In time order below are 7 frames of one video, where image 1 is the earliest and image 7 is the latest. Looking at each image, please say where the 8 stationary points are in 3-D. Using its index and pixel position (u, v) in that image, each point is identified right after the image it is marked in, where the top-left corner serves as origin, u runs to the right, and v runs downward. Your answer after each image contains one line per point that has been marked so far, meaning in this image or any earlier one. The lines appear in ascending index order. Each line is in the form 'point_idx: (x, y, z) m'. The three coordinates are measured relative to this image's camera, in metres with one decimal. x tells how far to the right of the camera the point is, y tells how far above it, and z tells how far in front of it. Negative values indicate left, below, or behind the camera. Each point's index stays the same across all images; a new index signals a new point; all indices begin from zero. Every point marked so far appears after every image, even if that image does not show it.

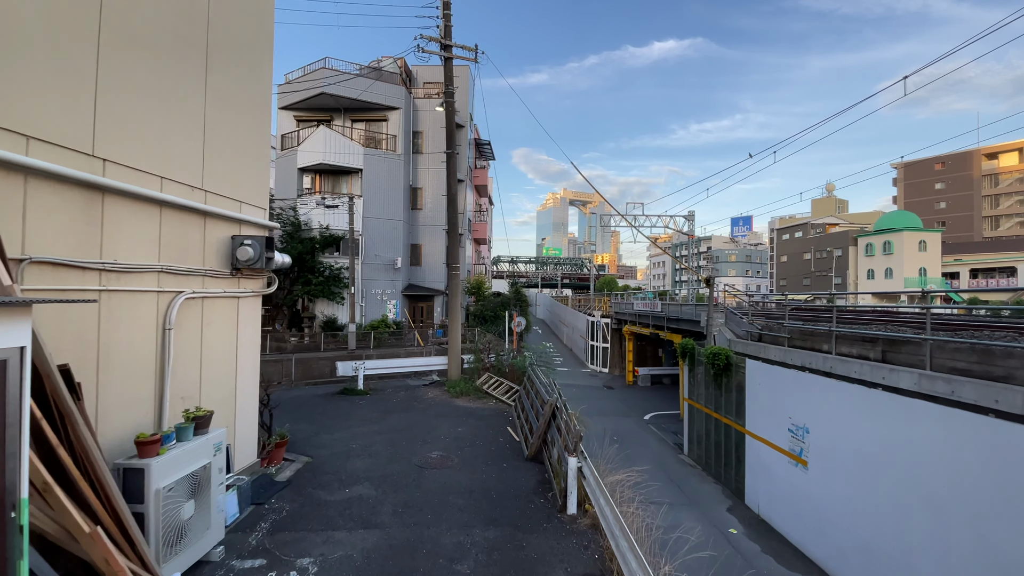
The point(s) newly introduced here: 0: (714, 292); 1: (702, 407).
0: (+4.8, -0.1, +11.1) m
1: (+4.5, -2.8, +11.1) m
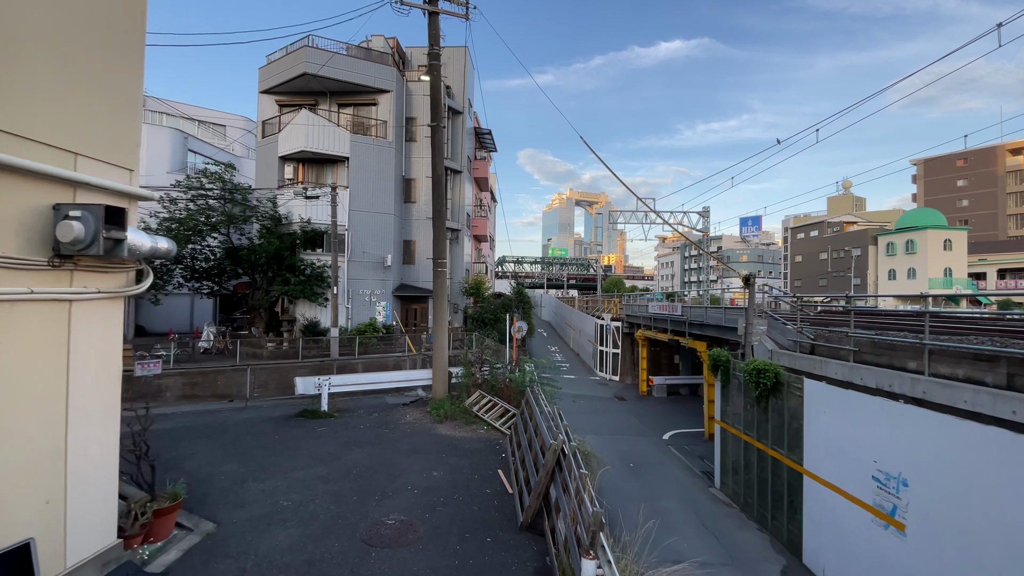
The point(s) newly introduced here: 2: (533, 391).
0: (+4.7, -0.1, +9.1) m
1: (+4.5, -2.8, +9.2) m
2: (+0.3, -1.7, +7.8) m
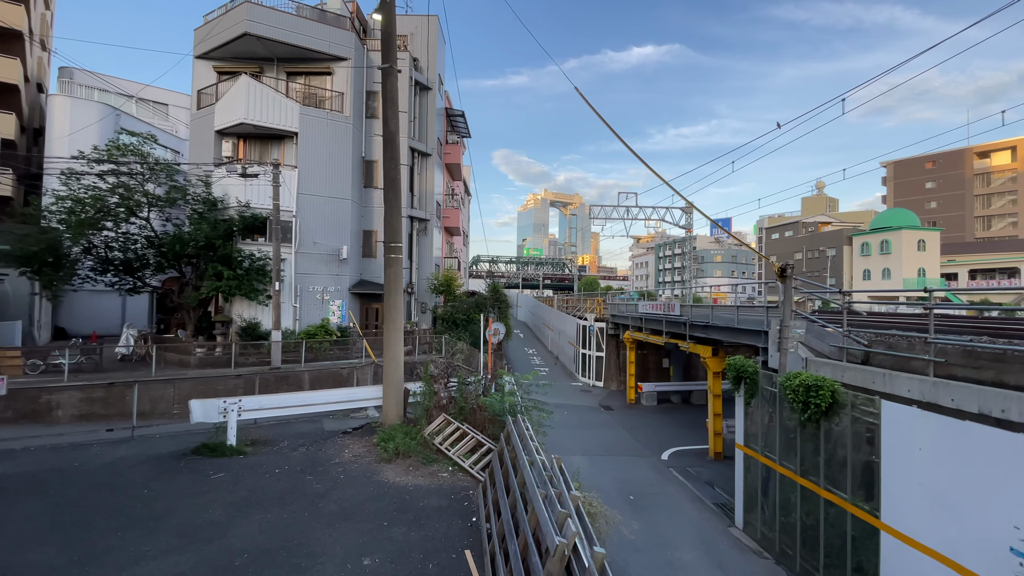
0: (+4.3, 0.0, +7.3) m
1: (+4.1, -2.7, +7.3) m
2: (0.0, -1.6, +5.7) m
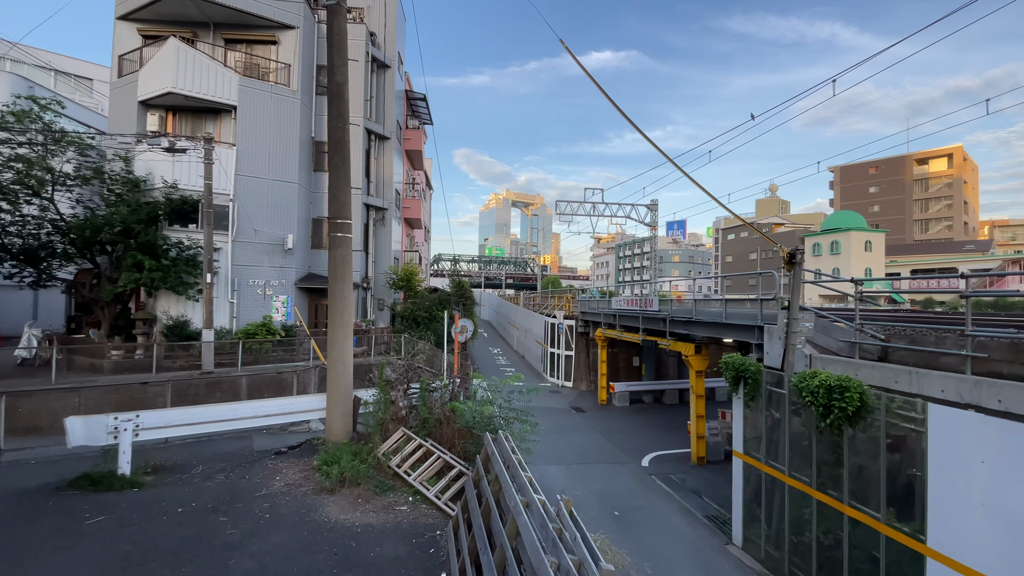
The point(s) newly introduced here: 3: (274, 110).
0: (+4.0, +0.1, +6.4) m
1: (+3.7, -2.5, +6.5) m
2: (-0.2, -1.4, +4.5) m
3: (-7.4, +5.5, +14.7) m
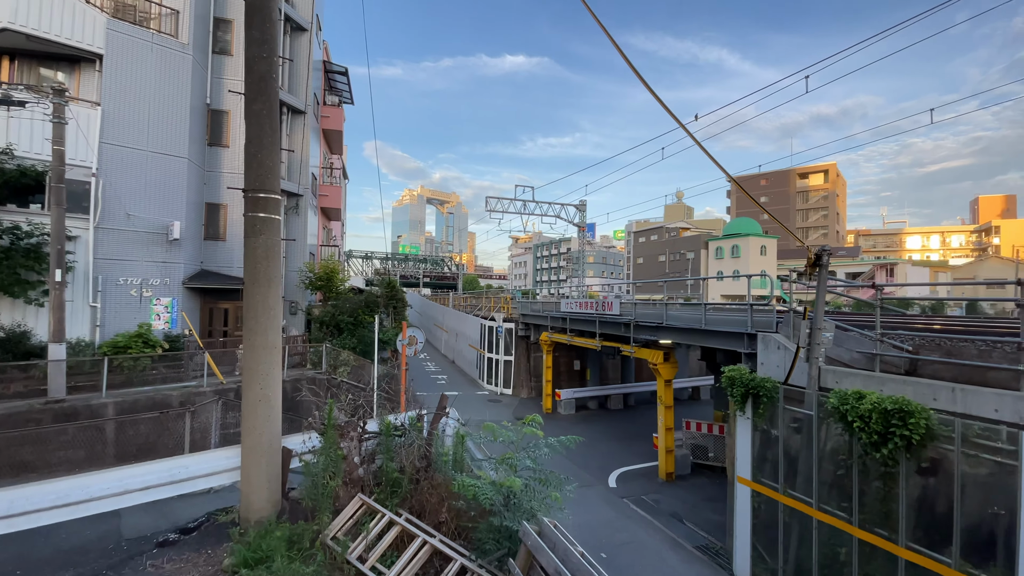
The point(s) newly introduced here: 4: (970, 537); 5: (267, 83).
0: (+3.8, +0.1, +5.7) m
1: (+3.5, -2.6, +5.7) m
2: (+0.1, -1.5, +3.1) m
3: (-8.8, +5.5, +11.7) m
4: (+4.1, -2.2, +4.2) m
5: (-2.2, +1.8, +4.2) m
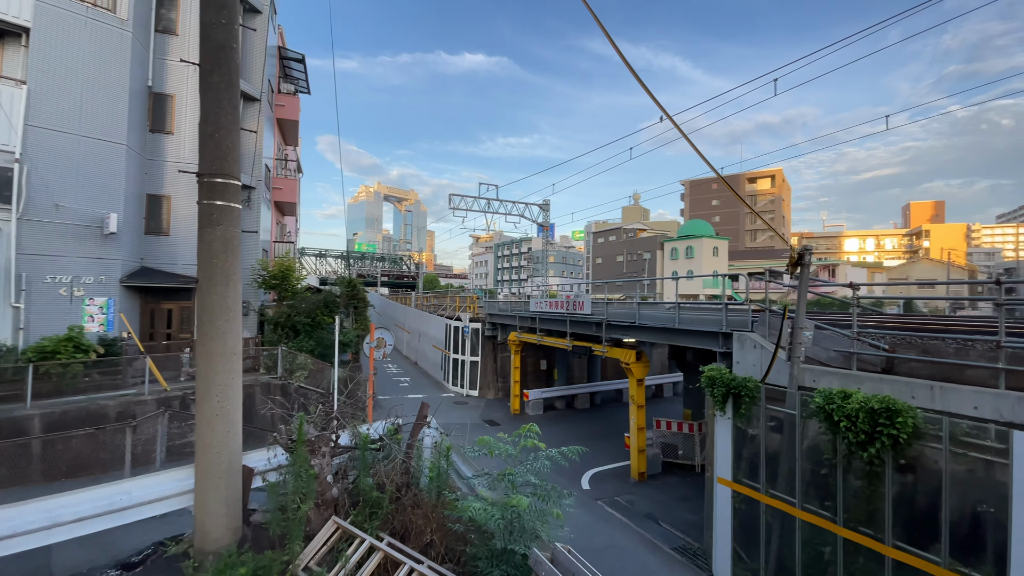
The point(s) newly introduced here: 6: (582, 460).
0: (+3.6, +0.1, +5.7) m
1: (+3.3, -2.6, +5.6) m
2: (+0.1, -1.4, +2.8) m
3: (-9.5, +5.5, +10.6) m
4: (+4.0, -2.2, +4.2) m
5: (-2.2, +1.8, +3.7) m
6: (+1.7, -4.1, +11.2) m
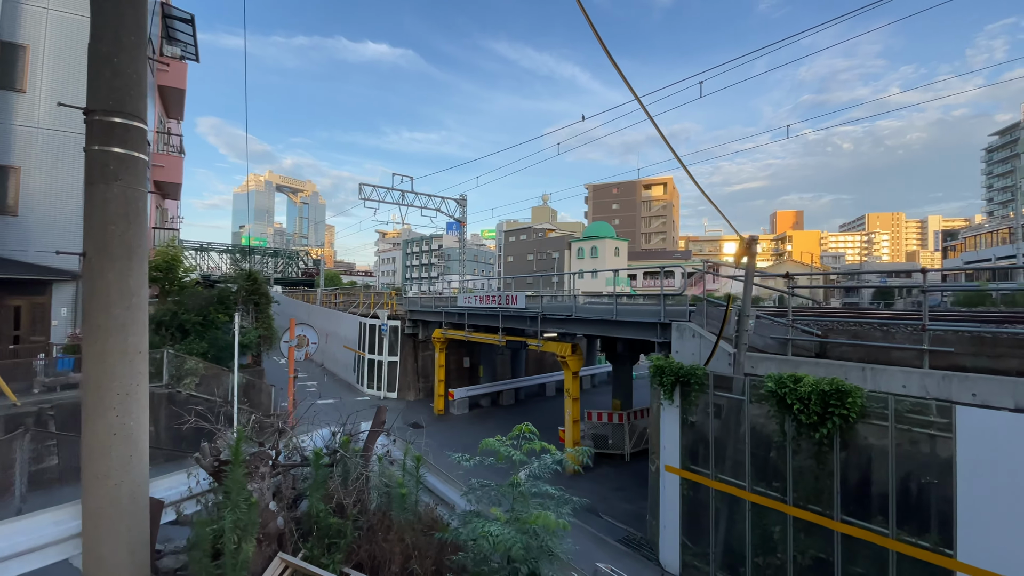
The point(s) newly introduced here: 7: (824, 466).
0: (+3.0, +0.2, +5.9) m
1: (+2.8, -2.5, +5.8) m
2: (+0.2, -1.3, +2.4) m
3: (-10.7, +5.7, +8.2) m
4: (+3.7, -2.1, +4.6) m
5: (-2.2, +1.9, +2.8) m
6: (+0.1, -3.9, +10.9) m
7: (+3.3, -1.9, +5.0) m
